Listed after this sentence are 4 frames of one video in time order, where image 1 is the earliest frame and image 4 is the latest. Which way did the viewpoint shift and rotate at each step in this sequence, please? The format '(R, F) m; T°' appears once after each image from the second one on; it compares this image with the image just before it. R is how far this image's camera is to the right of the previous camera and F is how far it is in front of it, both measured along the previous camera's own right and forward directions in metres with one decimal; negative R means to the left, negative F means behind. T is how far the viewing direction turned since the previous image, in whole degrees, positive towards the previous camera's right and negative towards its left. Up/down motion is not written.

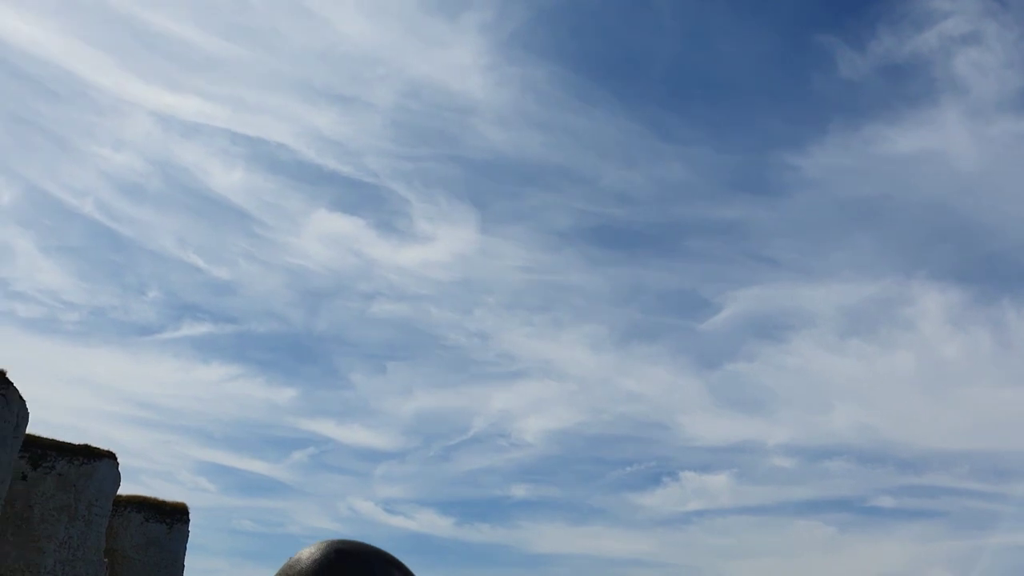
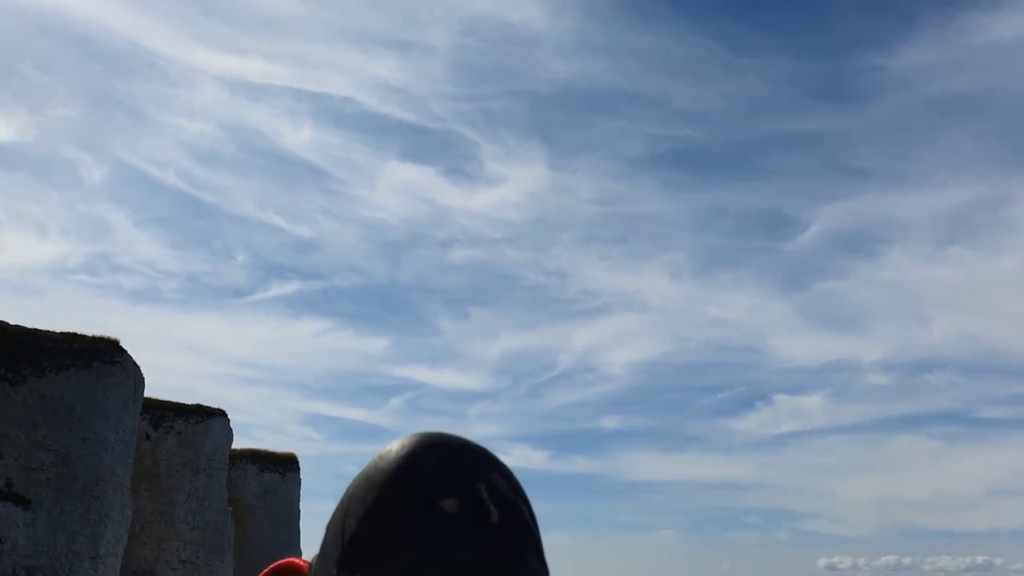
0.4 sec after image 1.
(-0.2, -1.5) m; -5°
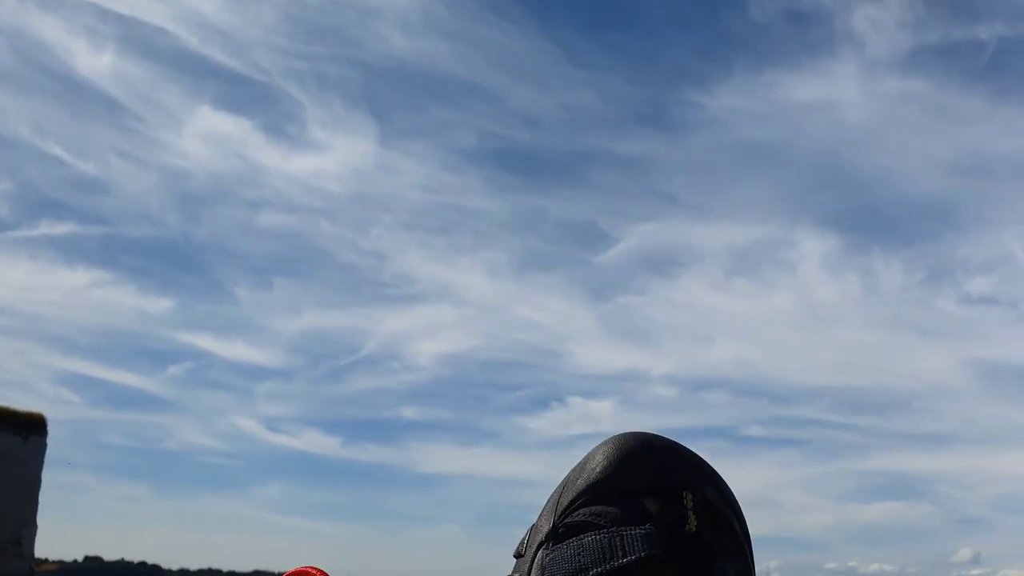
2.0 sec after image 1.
(+1.1, +10.6) m; +12°
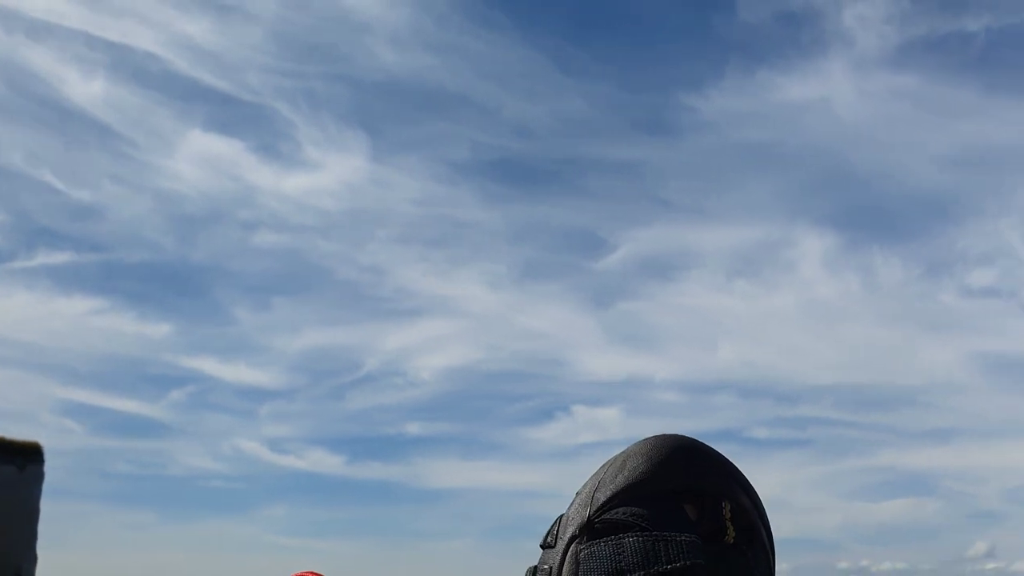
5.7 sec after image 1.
(-0.3, +2.2) m; 0°
